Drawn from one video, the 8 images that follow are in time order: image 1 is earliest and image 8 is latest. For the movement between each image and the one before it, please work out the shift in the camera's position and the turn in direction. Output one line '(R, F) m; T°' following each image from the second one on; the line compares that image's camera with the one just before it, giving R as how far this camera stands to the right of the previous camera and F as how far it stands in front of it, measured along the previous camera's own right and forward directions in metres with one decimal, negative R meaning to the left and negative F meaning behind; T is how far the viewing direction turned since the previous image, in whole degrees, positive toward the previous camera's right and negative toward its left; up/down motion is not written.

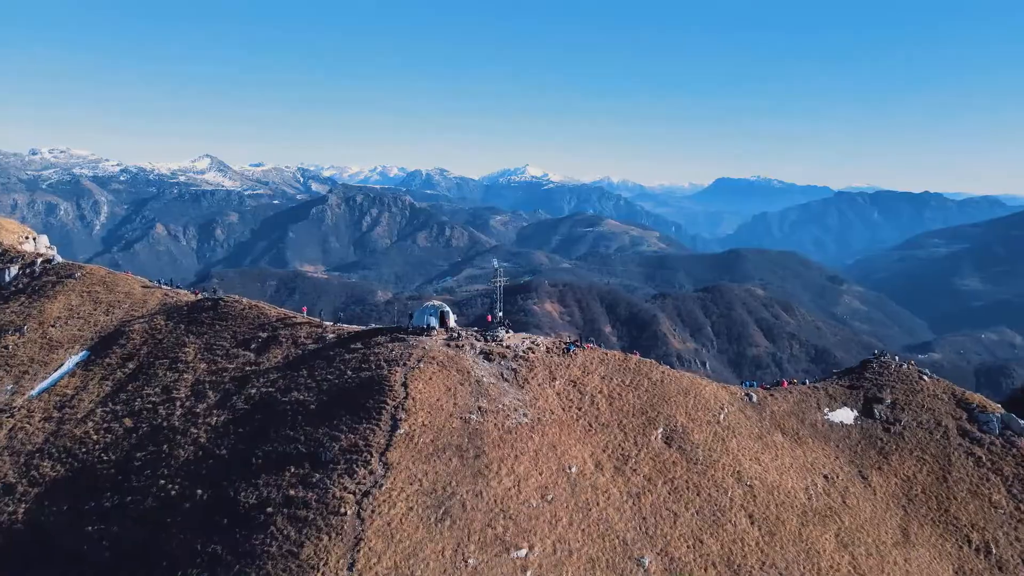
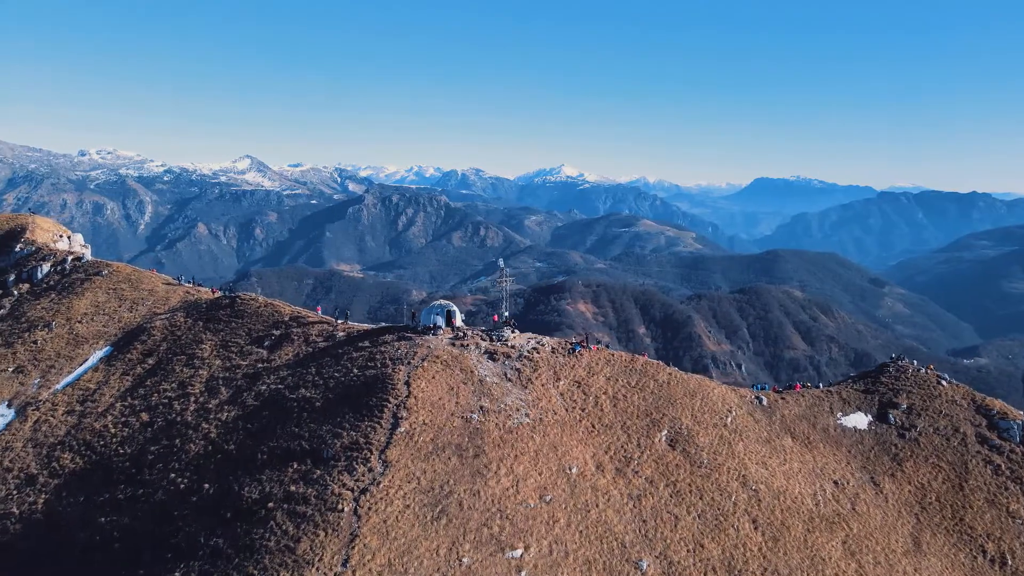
(+1.4, +0.2) m; -2°
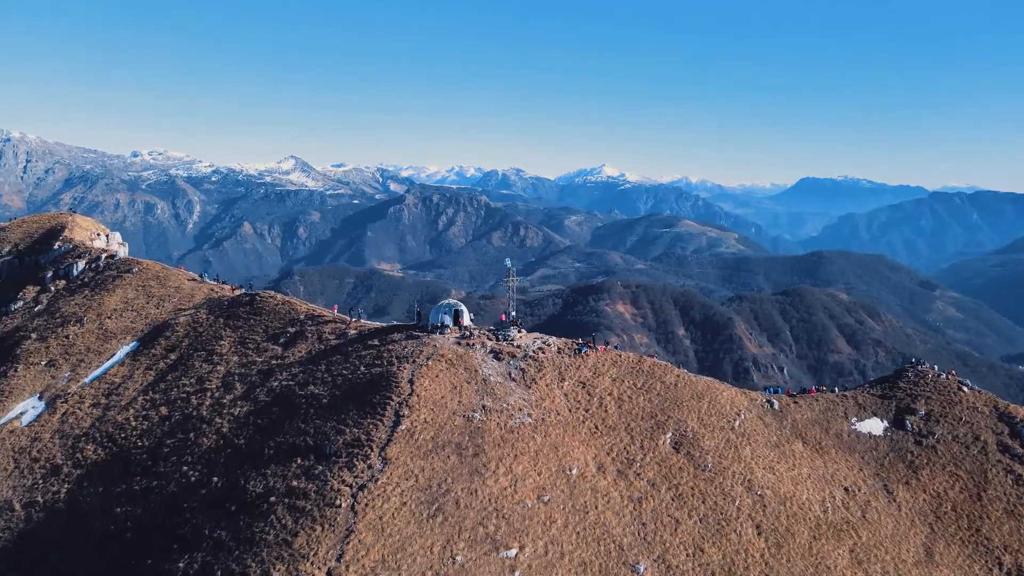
(+1.6, +0.1) m; -2°
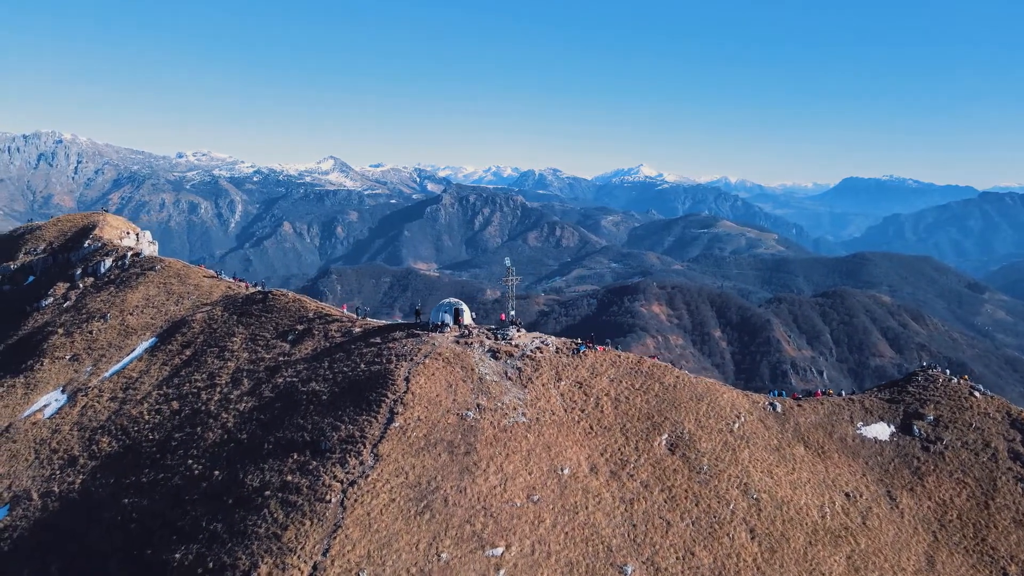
(+1.9, 0.0) m; -2°
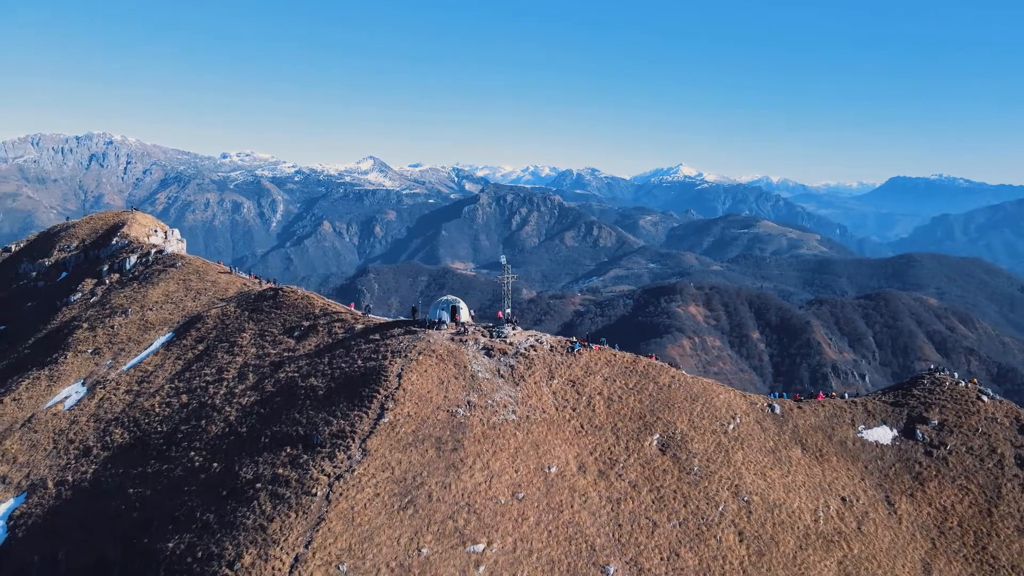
(+2.2, 0.0) m; -2°
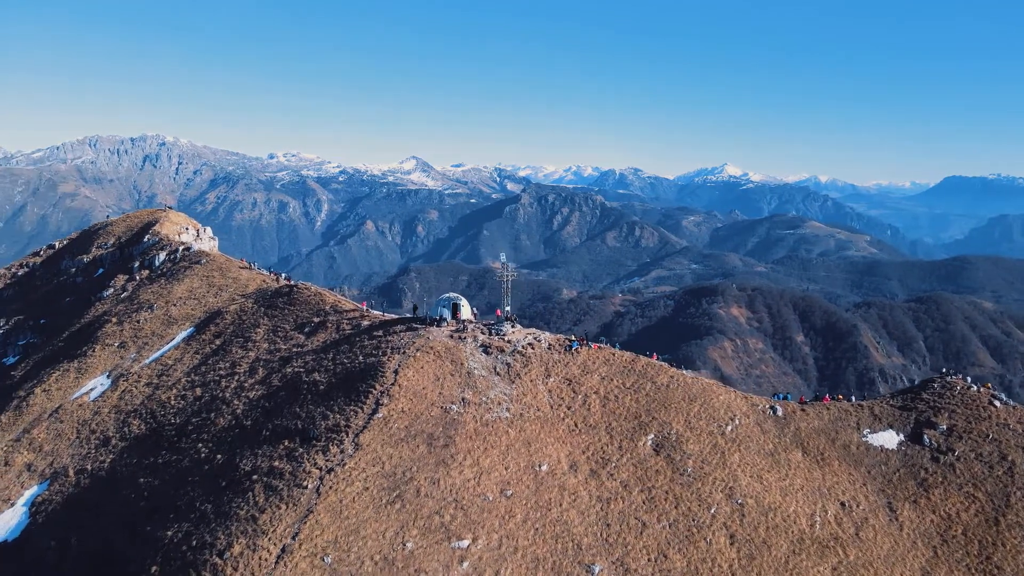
(+2.2, 0.0) m; -2°
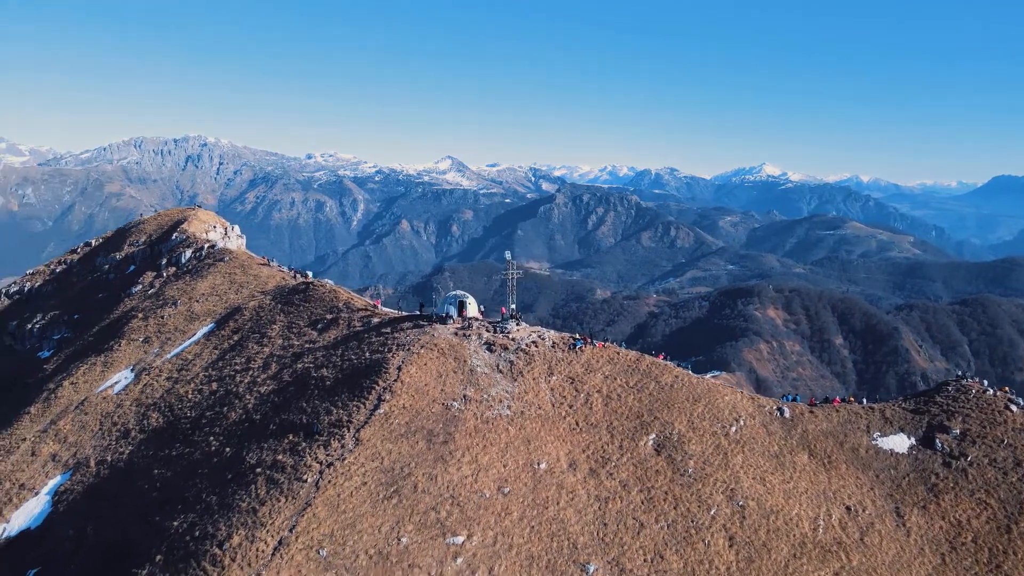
(+1.5, 0.0) m; -2°
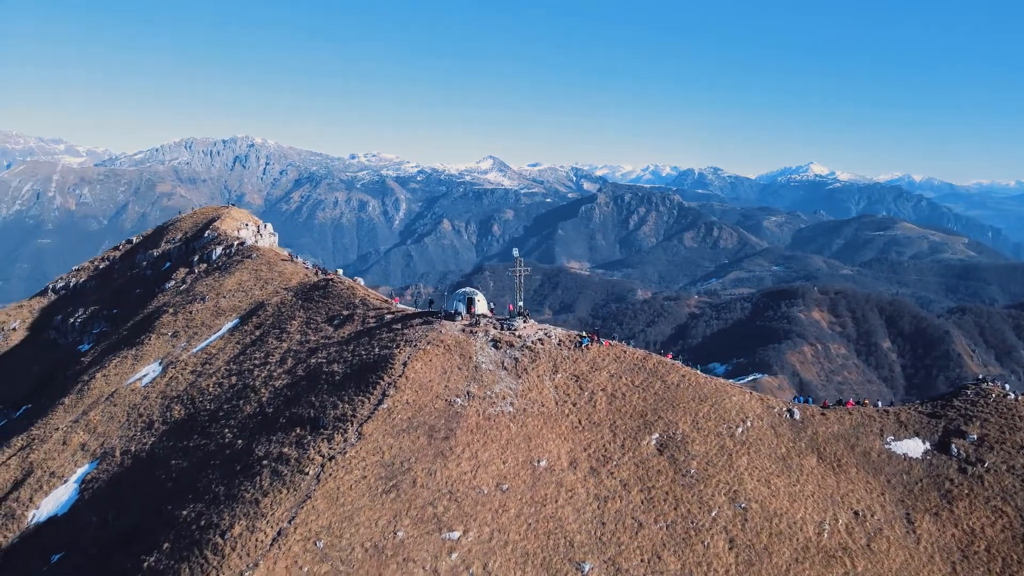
(+1.7, 0.0) m; -3°
